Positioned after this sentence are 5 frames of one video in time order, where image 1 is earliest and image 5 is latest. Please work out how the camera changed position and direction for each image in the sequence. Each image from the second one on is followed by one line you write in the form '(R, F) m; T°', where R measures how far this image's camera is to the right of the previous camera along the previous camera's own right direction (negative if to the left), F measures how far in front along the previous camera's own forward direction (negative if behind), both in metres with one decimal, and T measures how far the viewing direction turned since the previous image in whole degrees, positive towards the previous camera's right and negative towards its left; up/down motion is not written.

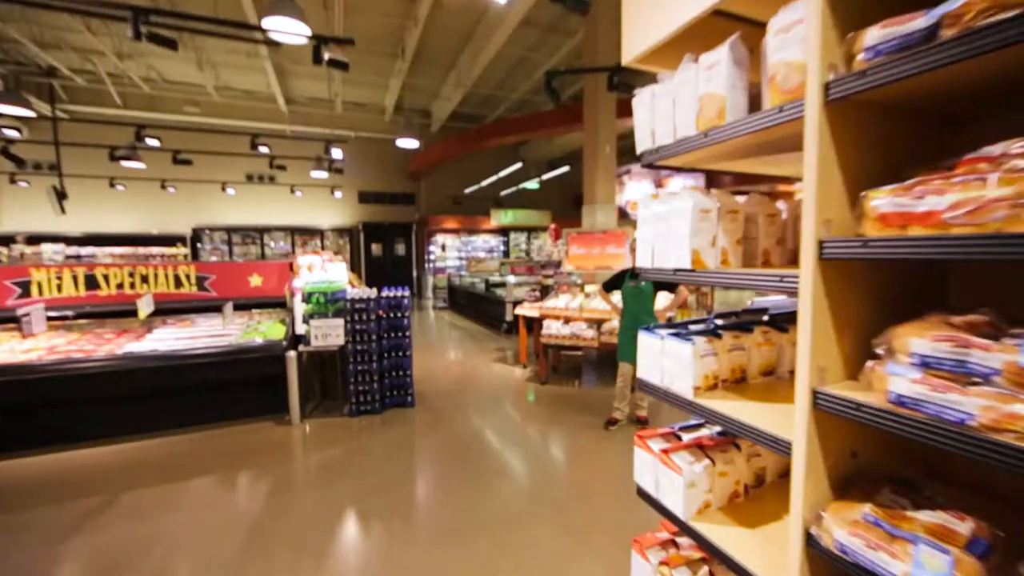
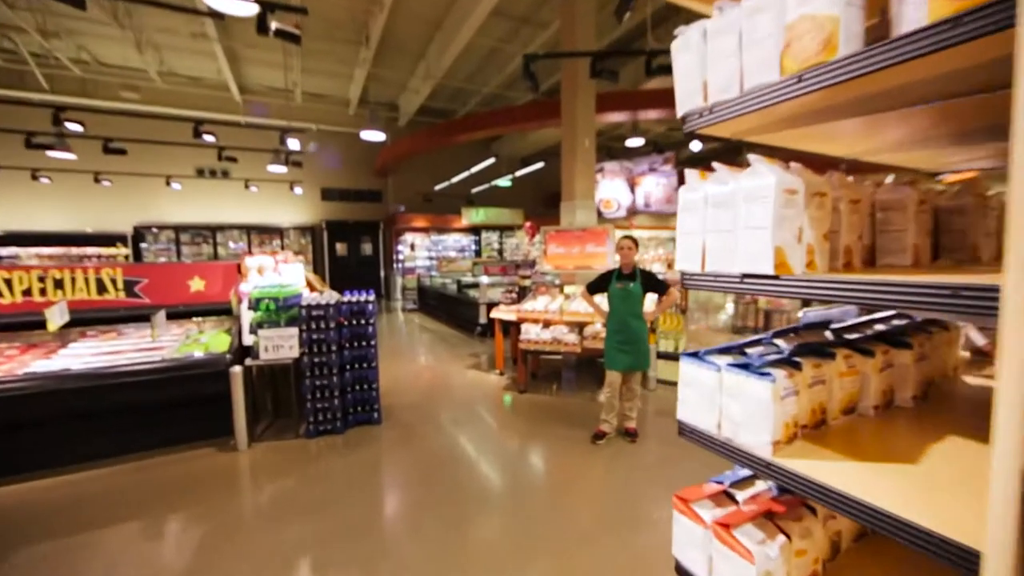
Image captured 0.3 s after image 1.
(-0.1, +0.3) m; +4°
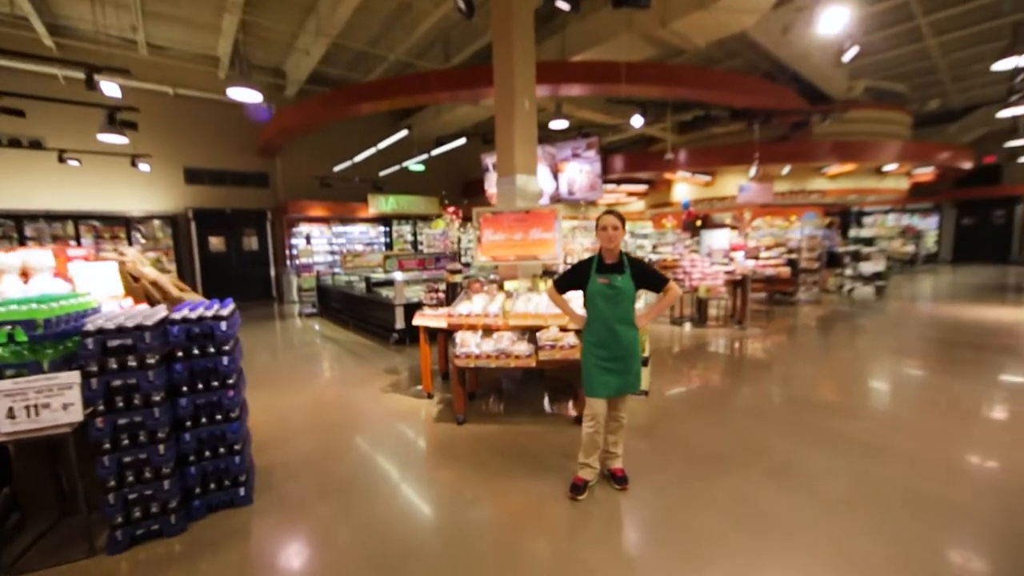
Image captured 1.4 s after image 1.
(-0.1, +1.0) m; +12°
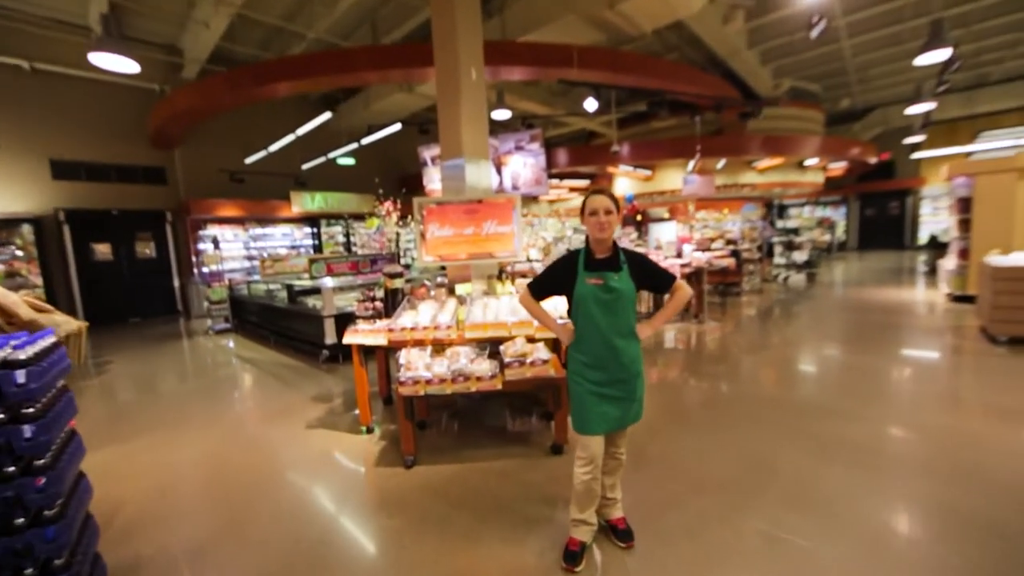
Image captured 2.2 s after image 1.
(-0.1, +0.6) m; +8°
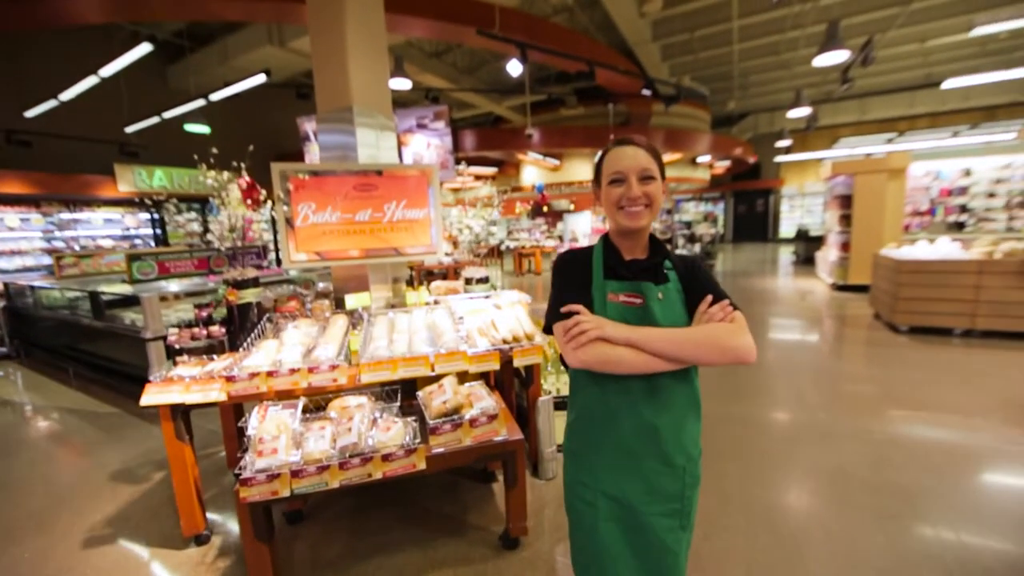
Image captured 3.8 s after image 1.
(-0.1, +1.0) m; +13°
